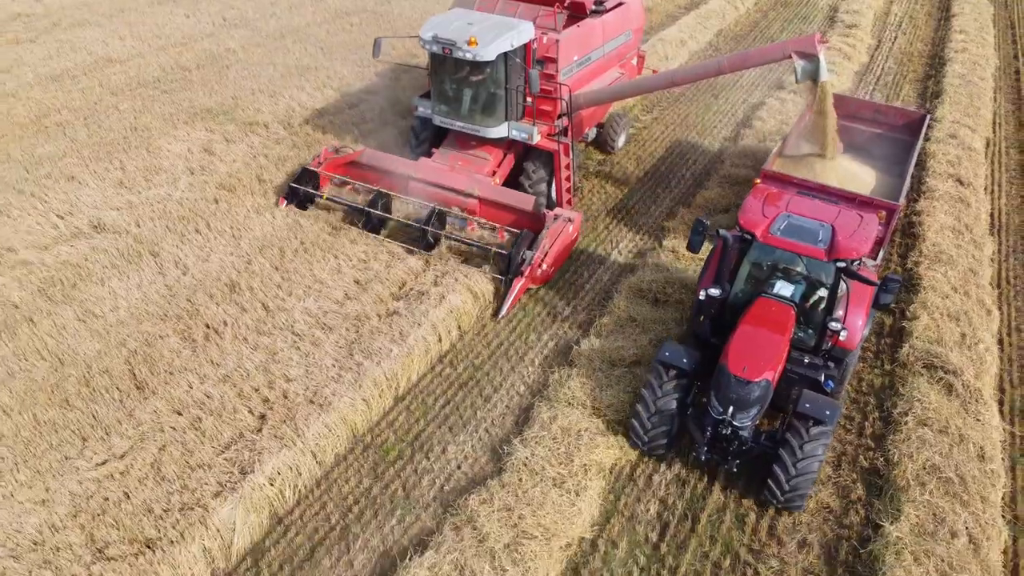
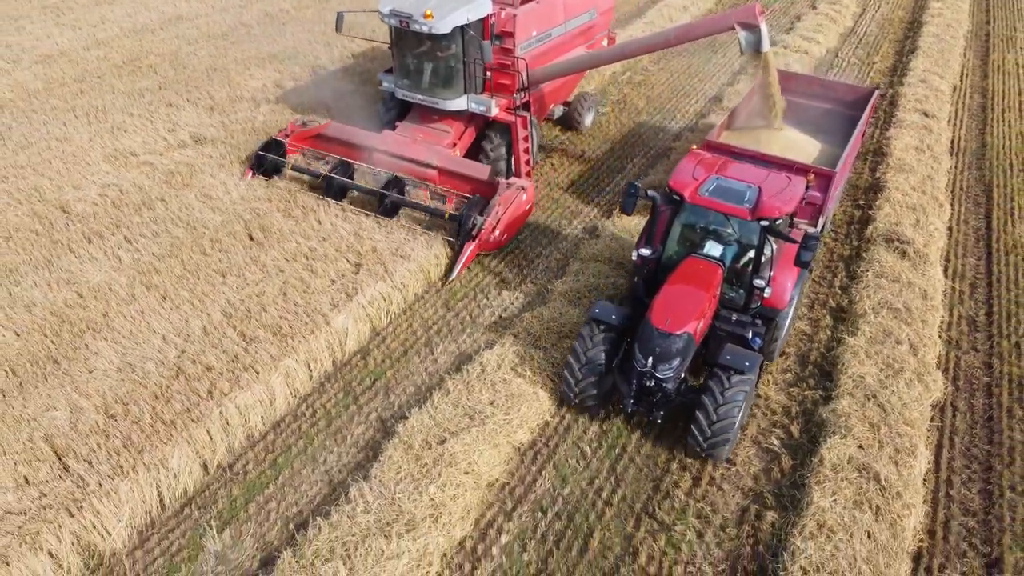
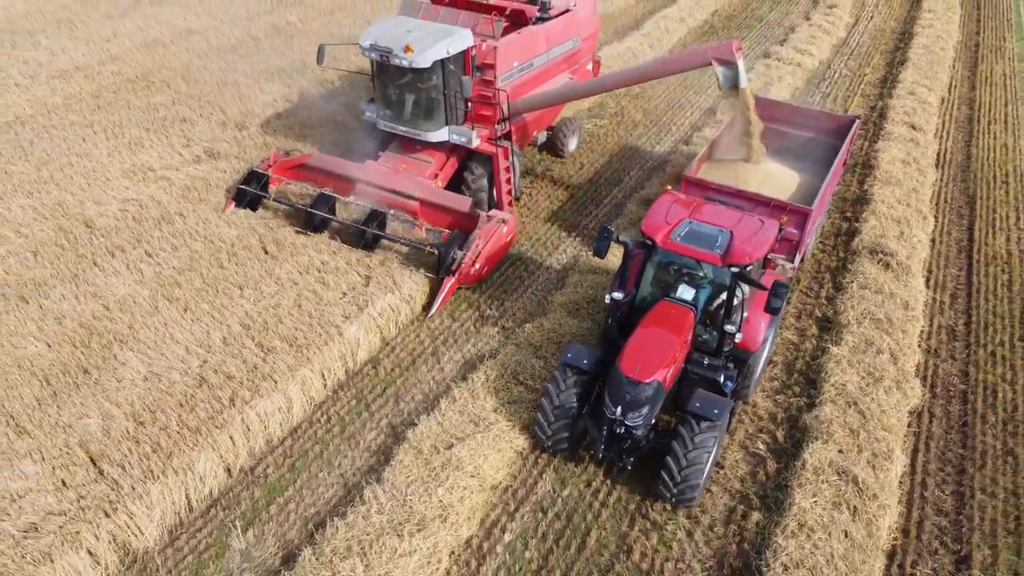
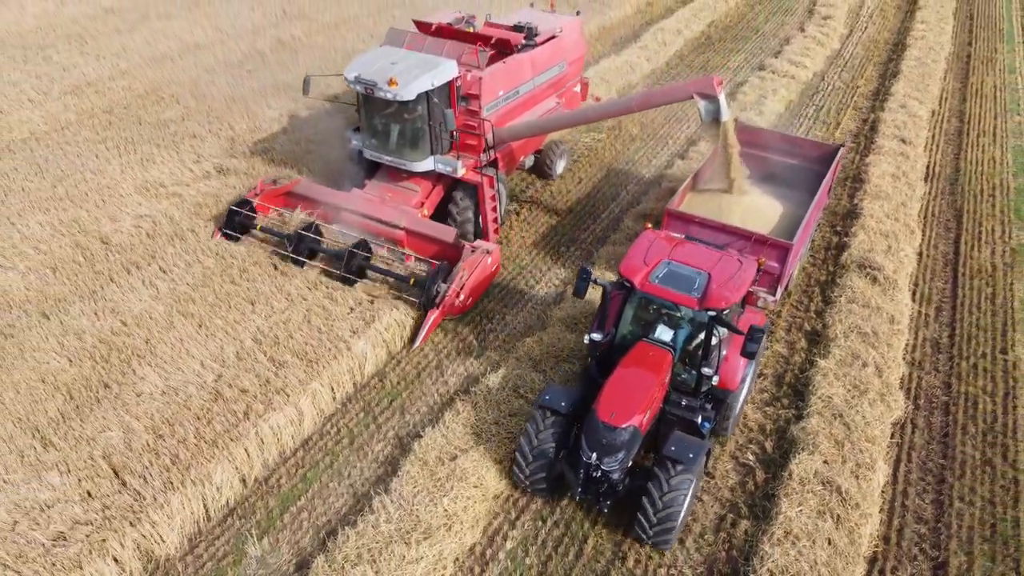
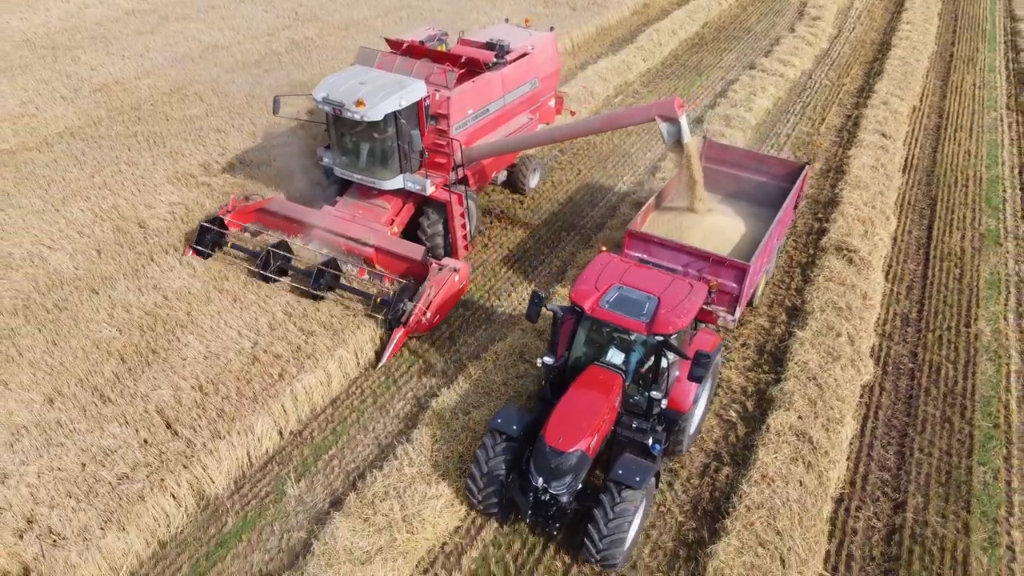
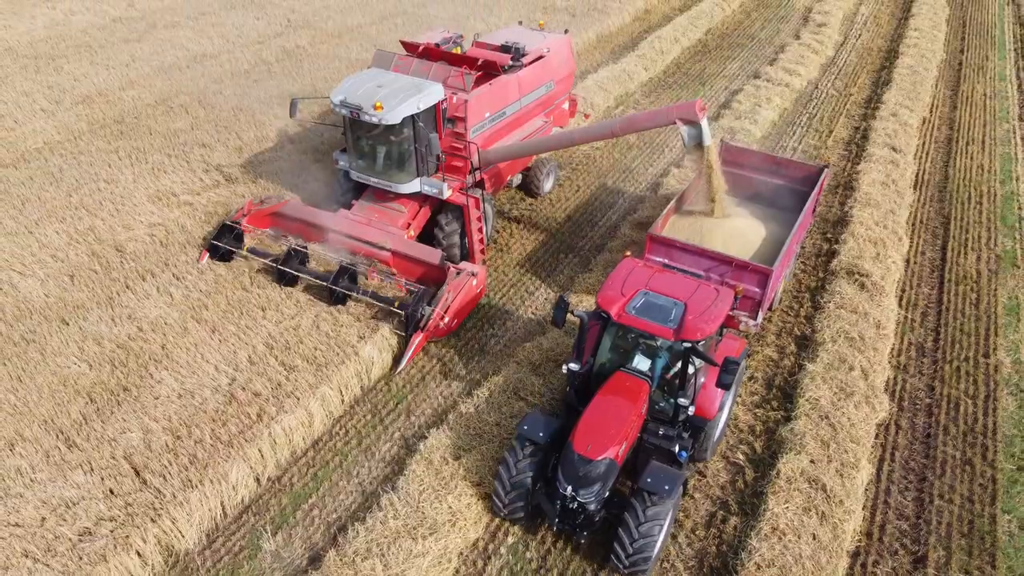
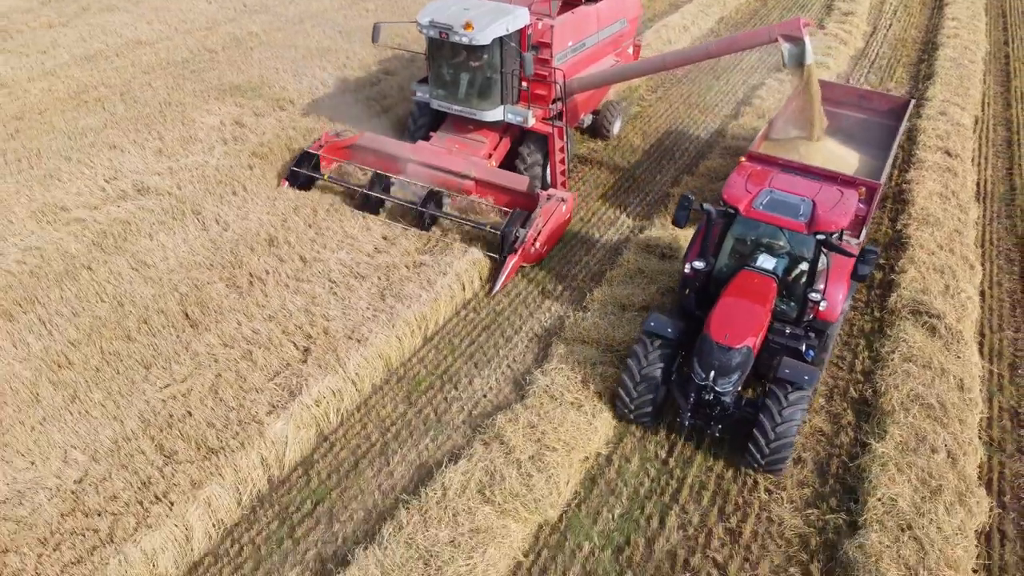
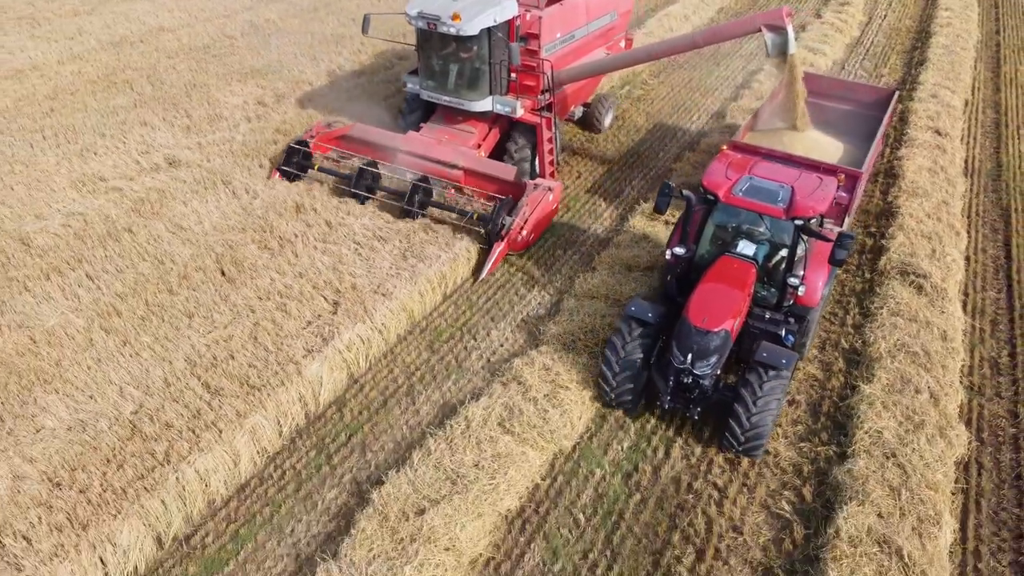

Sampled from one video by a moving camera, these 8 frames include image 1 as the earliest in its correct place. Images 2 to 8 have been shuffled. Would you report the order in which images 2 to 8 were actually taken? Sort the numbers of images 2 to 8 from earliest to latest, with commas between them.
7, 8, 2, 3, 4, 6, 5
